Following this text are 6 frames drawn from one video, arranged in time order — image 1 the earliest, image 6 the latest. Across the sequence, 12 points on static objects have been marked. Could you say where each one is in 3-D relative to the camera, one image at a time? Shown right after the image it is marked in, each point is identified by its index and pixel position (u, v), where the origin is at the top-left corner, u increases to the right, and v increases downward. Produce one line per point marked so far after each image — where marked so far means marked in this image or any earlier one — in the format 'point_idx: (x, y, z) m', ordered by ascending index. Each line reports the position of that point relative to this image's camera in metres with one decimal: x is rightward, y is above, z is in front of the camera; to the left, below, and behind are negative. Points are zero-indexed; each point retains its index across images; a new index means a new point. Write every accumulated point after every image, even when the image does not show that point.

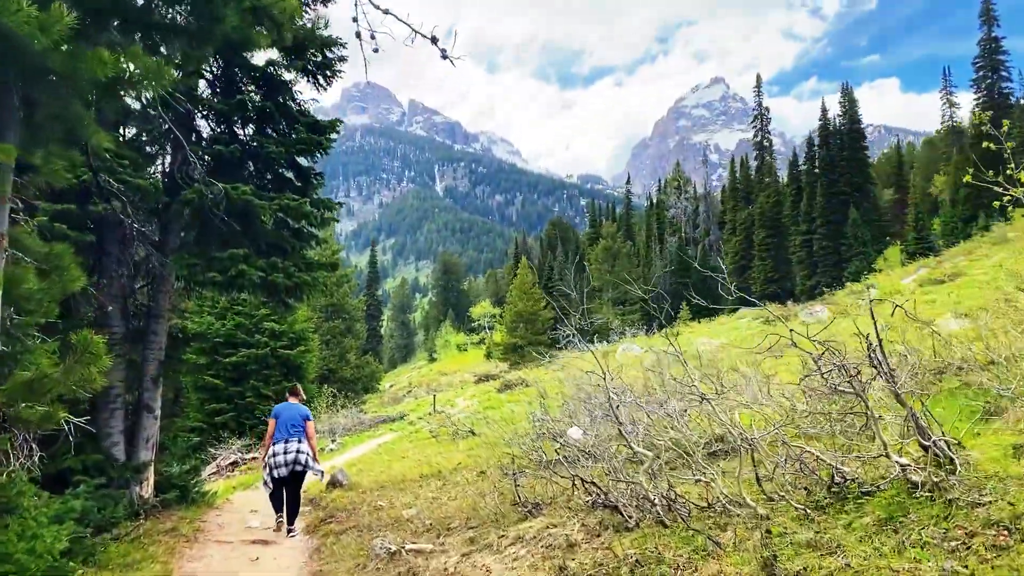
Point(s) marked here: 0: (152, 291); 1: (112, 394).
0: (-4.0, 0.0, +9.4) m
1: (-4.2, -1.1, +8.9) m
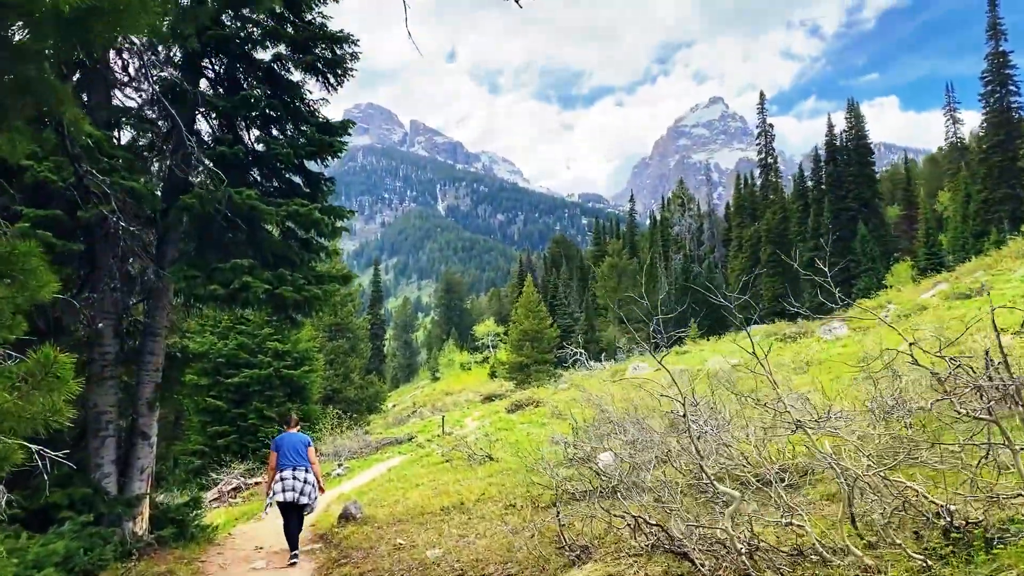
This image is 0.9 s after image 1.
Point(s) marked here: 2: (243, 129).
0: (-3.7, -0.2, +8.6) m
1: (-3.9, -1.3, +8.1) m
2: (-2.9, +1.7, +9.1) m
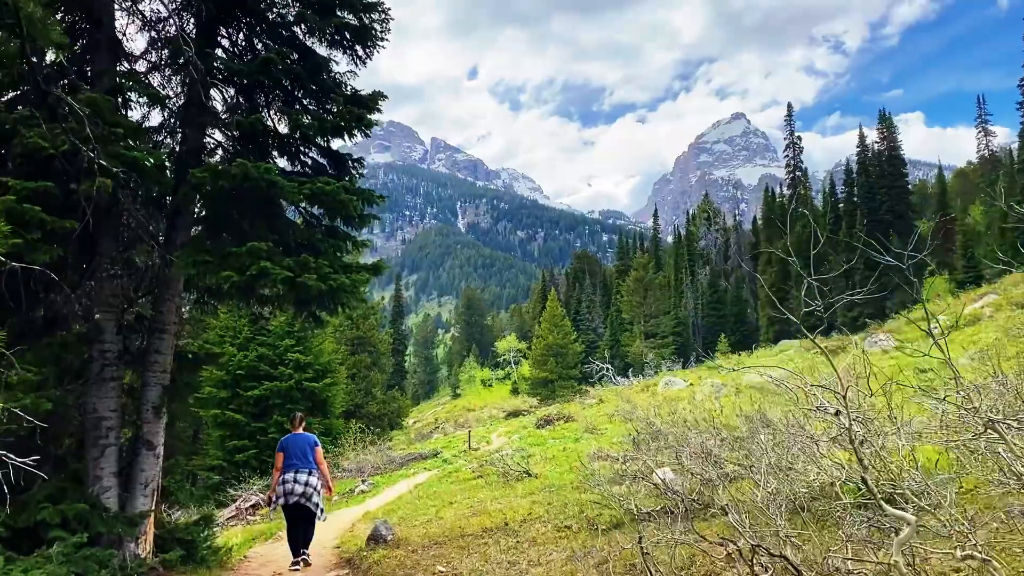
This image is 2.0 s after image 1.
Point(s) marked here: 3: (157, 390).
0: (-3.3, -0.1, +7.7) m
1: (-3.5, -1.2, +7.2) m
2: (-2.4, +1.8, +8.2) m
3: (-3.2, -0.9, +7.6) m
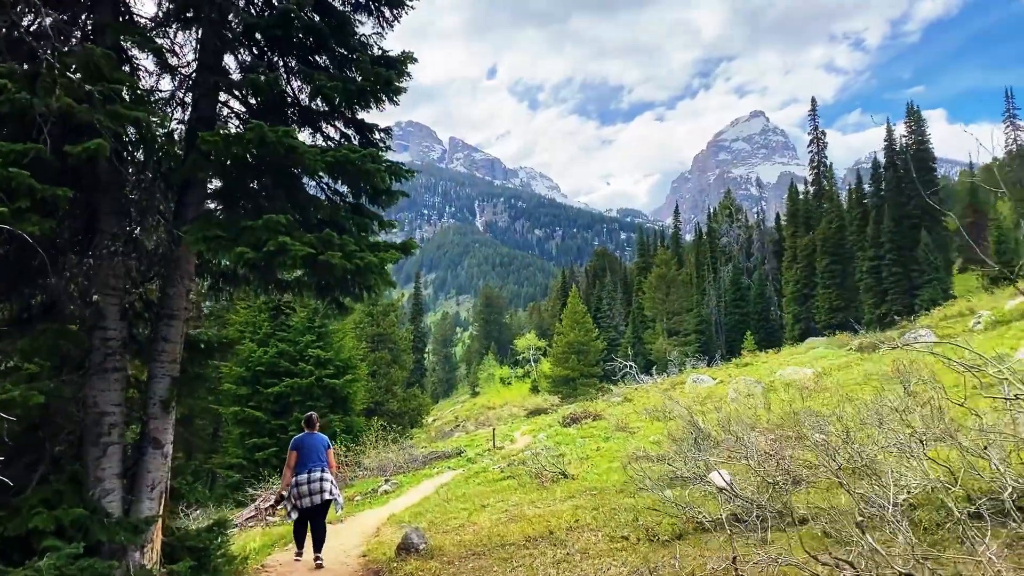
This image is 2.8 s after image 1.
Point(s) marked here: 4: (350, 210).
0: (-2.9, +0.1, +7.0) m
1: (-3.1, -1.0, +6.4) m
2: (-2.0, +2.0, +7.4) m
3: (-2.8, -0.8, +6.8) m
4: (-1.5, +0.7, +7.6) m
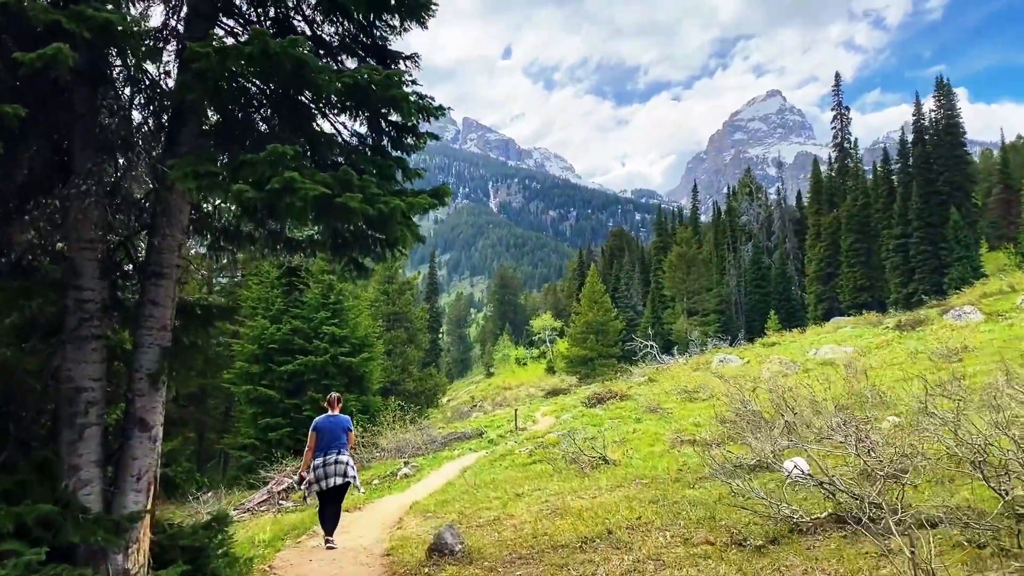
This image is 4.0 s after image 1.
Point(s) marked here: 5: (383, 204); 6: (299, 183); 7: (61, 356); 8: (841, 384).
0: (-2.5, +0.4, +5.9) m
1: (-2.8, -0.7, +5.4) m
2: (-1.7, +2.3, +6.3) m
3: (-2.4, -0.4, +5.8) m
4: (-1.1, +1.0, +6.5) m
5: (-0.8, +0.5, +5.4) m
6: (-1.2, +0.6, +4.8) m
7: (-2.9, -0.4, +5.4) m
8: (+5.5, -1.6, +14.0) m
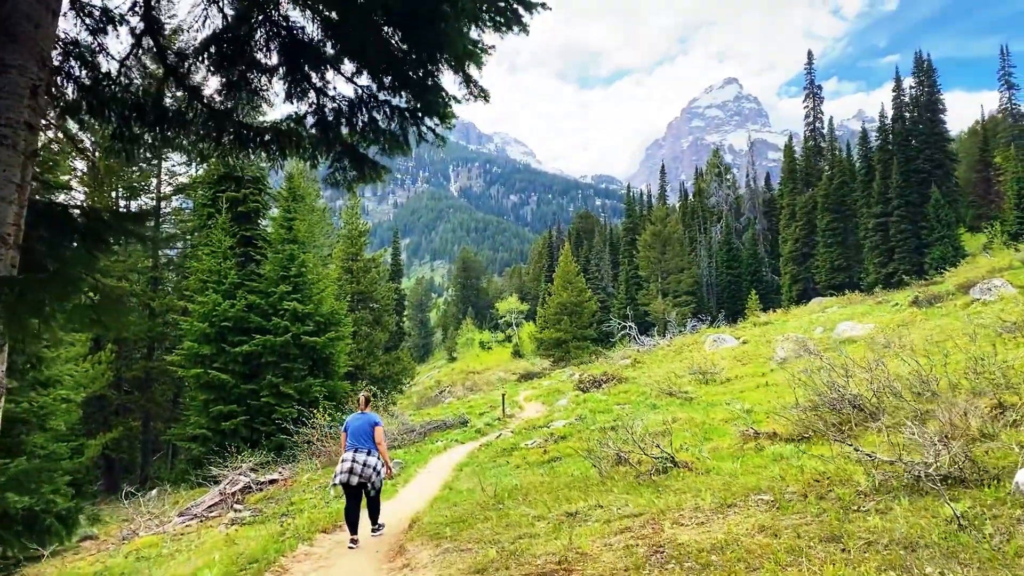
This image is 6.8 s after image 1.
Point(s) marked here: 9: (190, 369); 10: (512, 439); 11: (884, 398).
0: (-2.0, +0.8, +3.1) m
1: (-2.2, -0.3, +2.6) m
2: (-1.1, +2.7, +3.5) m
3: (-1.9, 0.0, +3.0) m
4: (-0.6, +1.5, +3.7) m
5: (-0.2, +1.0, +2.7) m
6: (-0.6, +1.0, +2.1) m
7: (-2.3, 0.0, +2.6) m
8: (+5.6, -1.0, +11.6) m
9: (-7.4, -1.9, +19.3) m
10: (0.0, -2.7, +14.9) m
11: (+3.5, -1.0, +8.1) m
